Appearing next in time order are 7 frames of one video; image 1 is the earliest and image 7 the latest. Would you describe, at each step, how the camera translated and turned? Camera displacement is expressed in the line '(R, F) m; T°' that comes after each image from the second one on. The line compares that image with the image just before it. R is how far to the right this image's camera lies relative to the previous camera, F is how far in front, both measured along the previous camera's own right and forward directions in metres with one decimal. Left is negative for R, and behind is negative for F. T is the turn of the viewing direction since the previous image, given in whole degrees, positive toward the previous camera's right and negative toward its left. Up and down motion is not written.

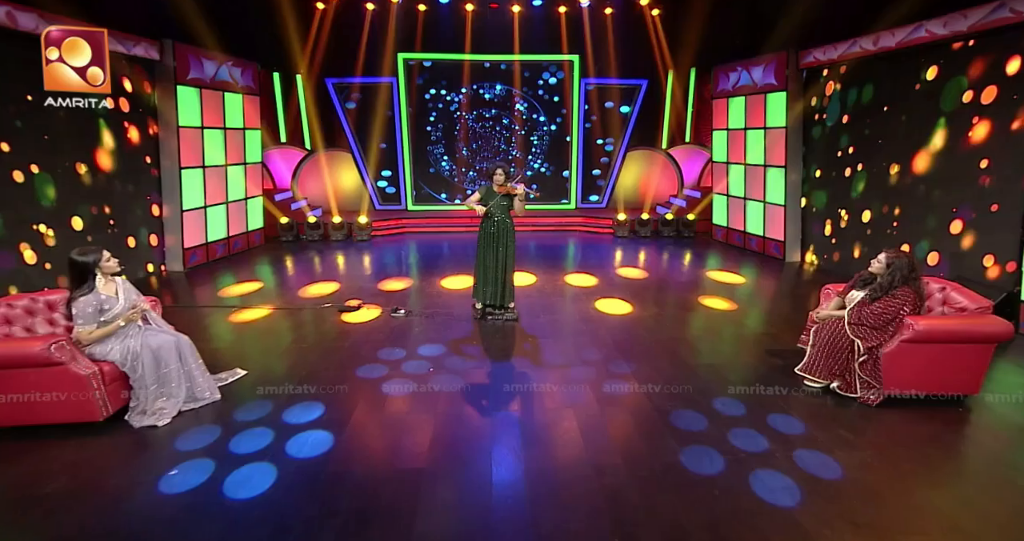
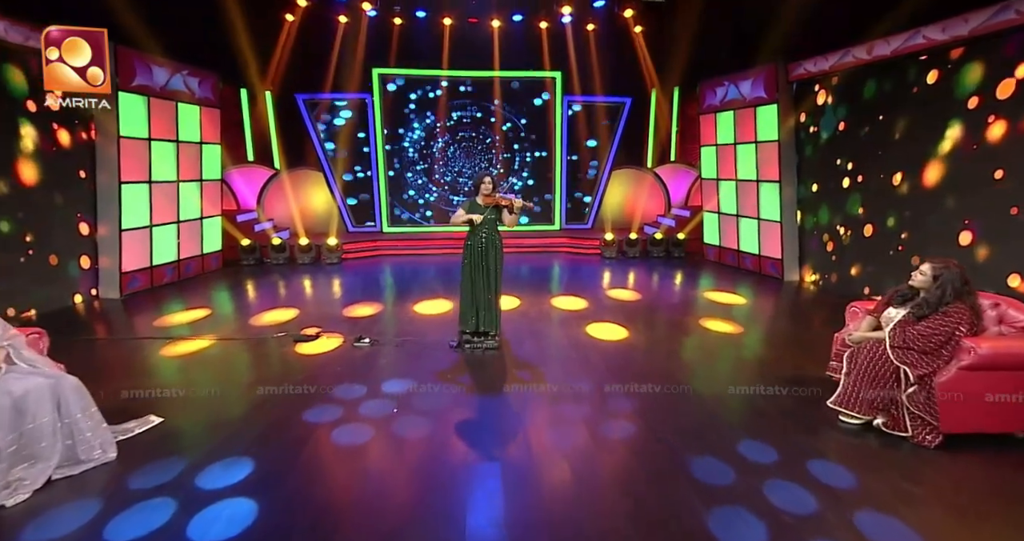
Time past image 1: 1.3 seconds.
(0.0, +0.5) m; +2°
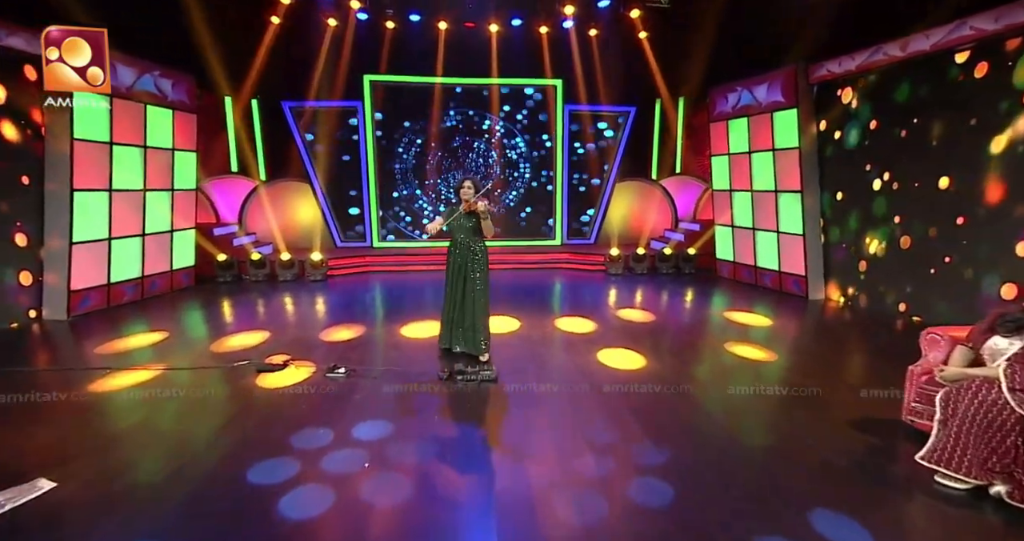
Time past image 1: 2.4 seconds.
(0.0, +0.5) m; 0°
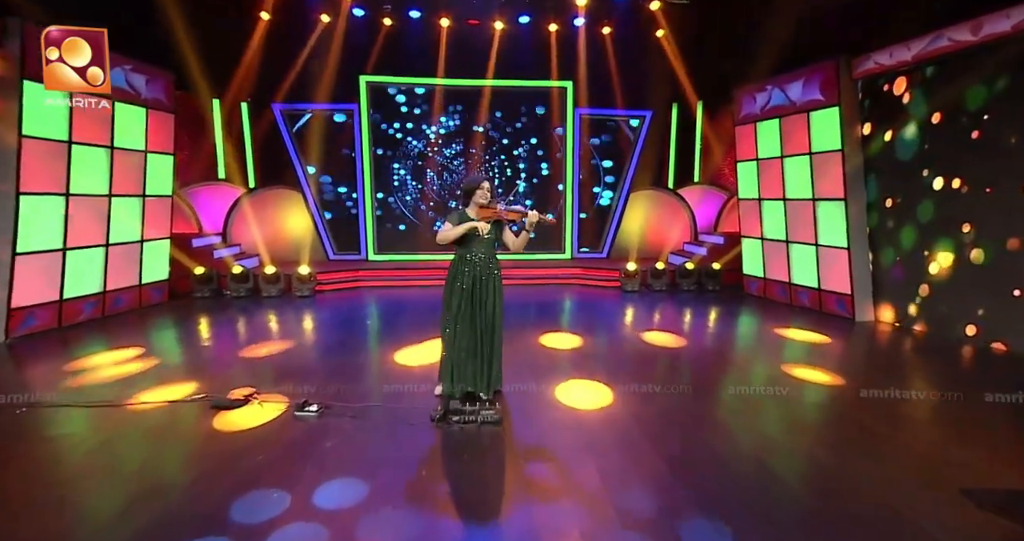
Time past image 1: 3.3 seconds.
(0.0, +0.6) m; -1°
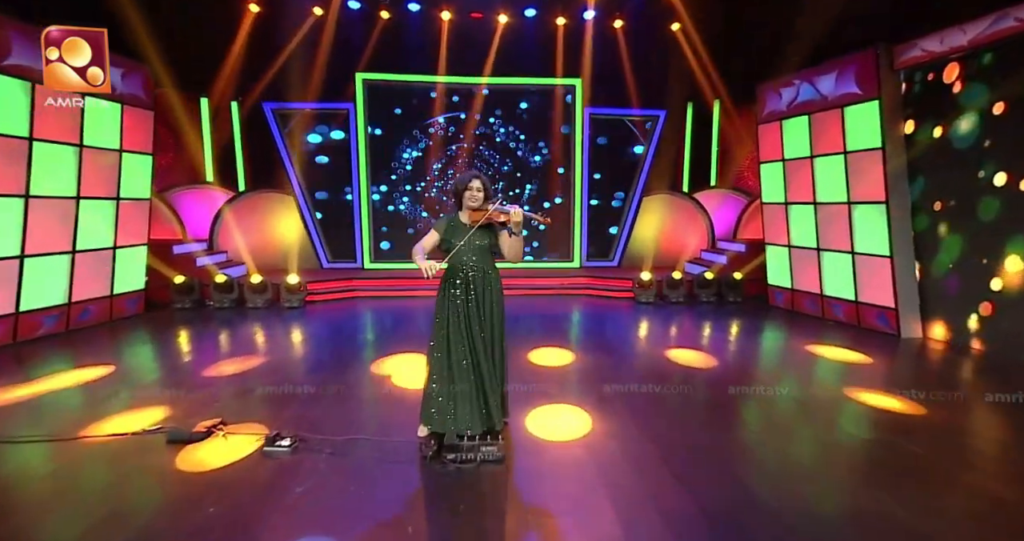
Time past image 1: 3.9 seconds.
(0.0, +0.5) m; 0°
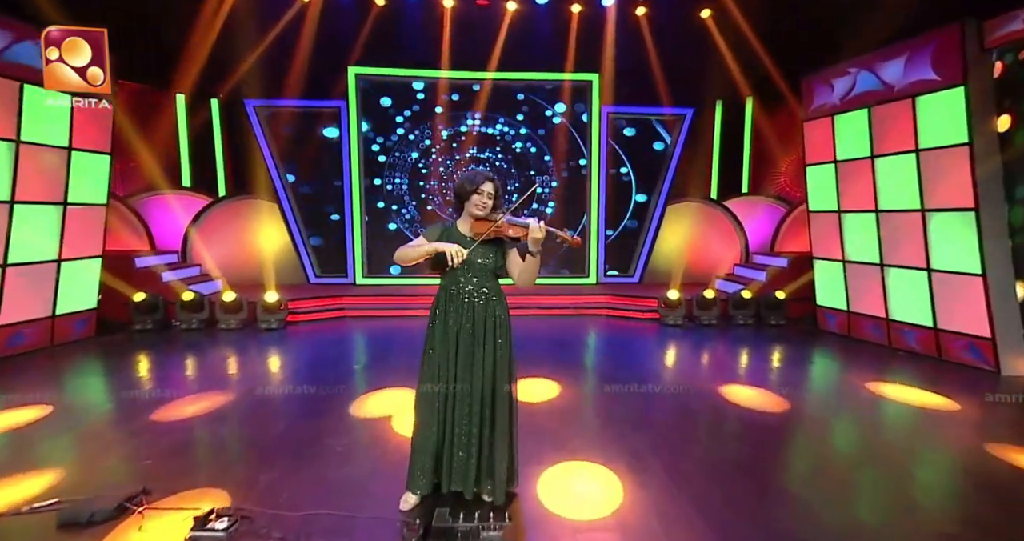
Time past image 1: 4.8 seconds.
(0.0, +0.7) m; -1°
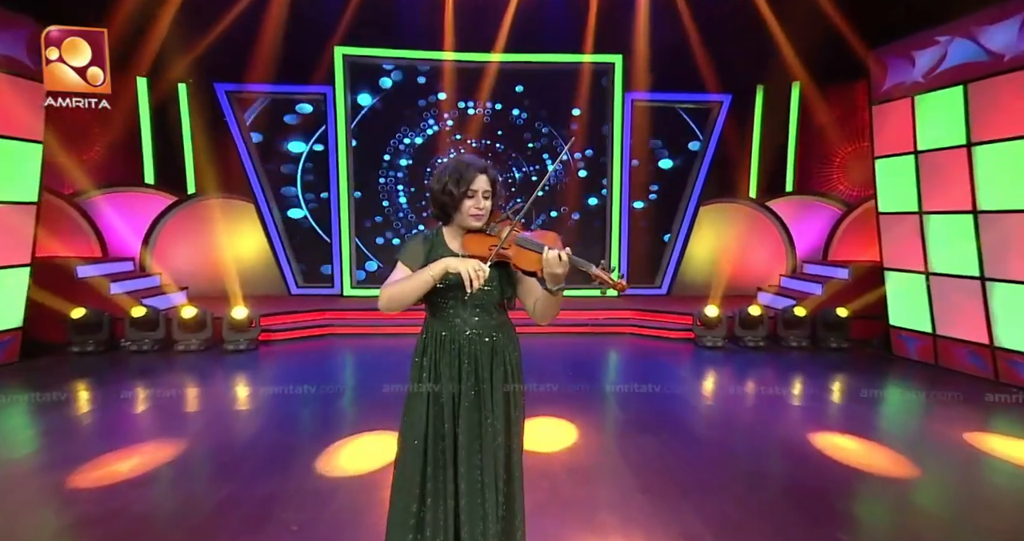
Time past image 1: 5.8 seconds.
(0.0, +0.8) m; -1°
